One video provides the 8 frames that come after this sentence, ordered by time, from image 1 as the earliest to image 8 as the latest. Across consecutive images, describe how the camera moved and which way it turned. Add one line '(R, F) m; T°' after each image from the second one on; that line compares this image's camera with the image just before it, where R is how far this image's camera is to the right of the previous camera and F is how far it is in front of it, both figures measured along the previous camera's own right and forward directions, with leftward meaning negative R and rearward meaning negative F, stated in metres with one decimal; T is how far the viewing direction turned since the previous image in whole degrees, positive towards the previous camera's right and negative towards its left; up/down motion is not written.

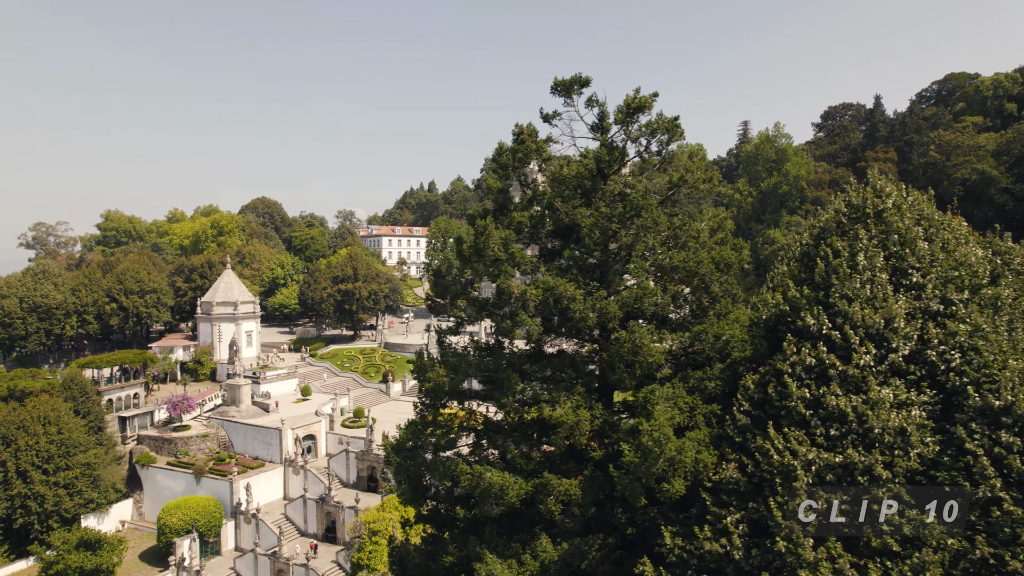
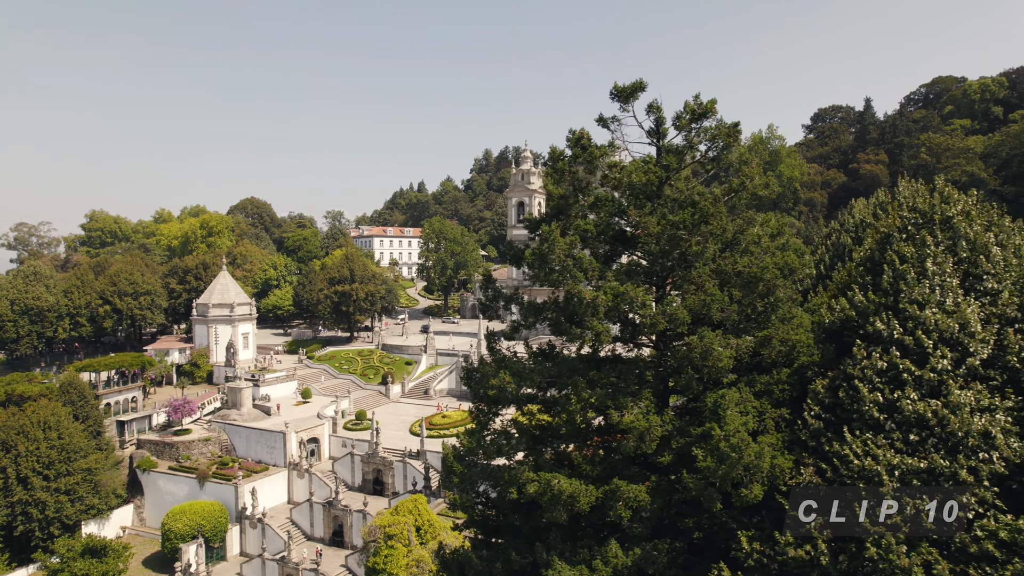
(-1.1, 0.0) m; +1°
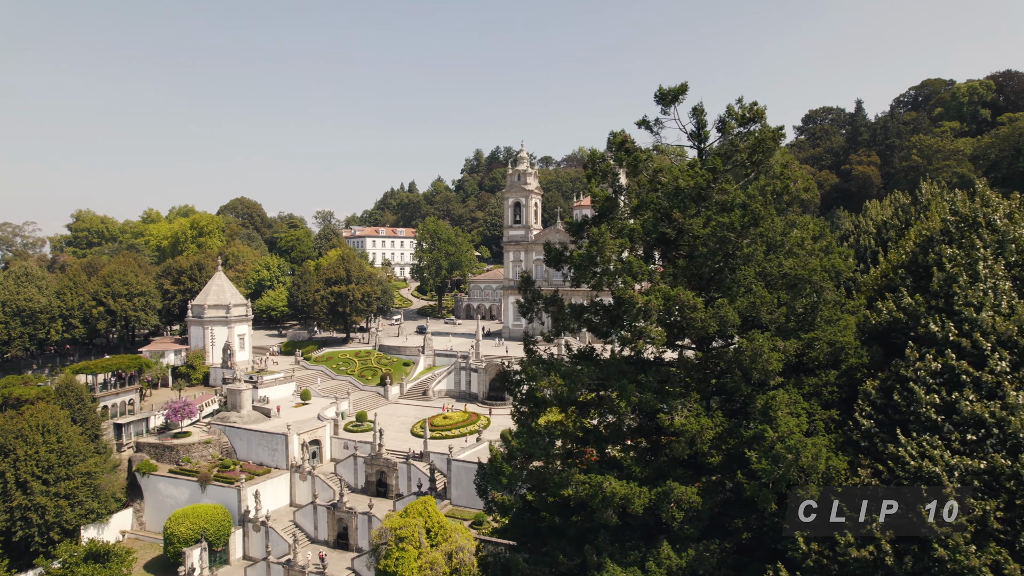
(-0.8, 0.0) m; +1°
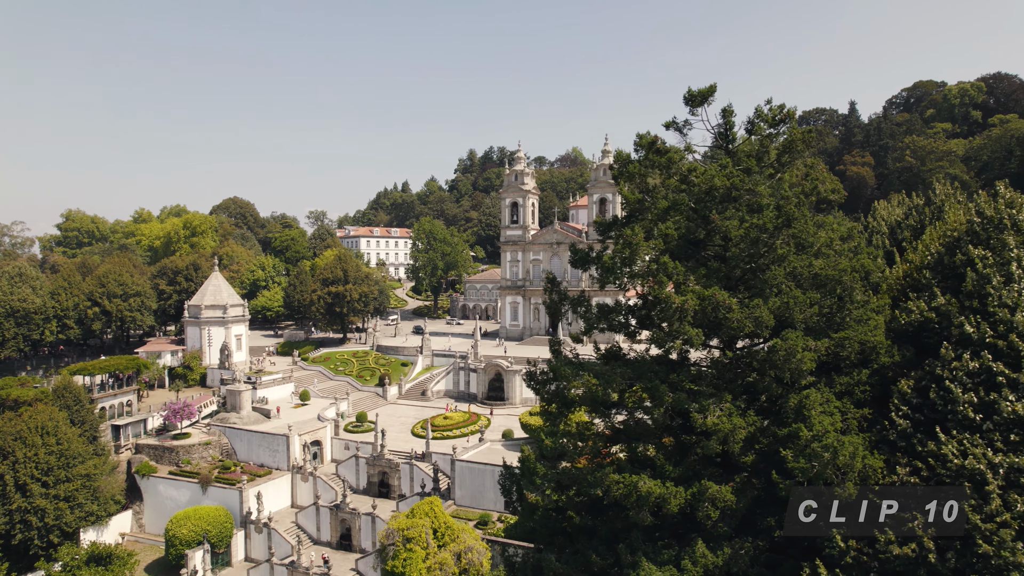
(-0.6, 0.0) m; +1°
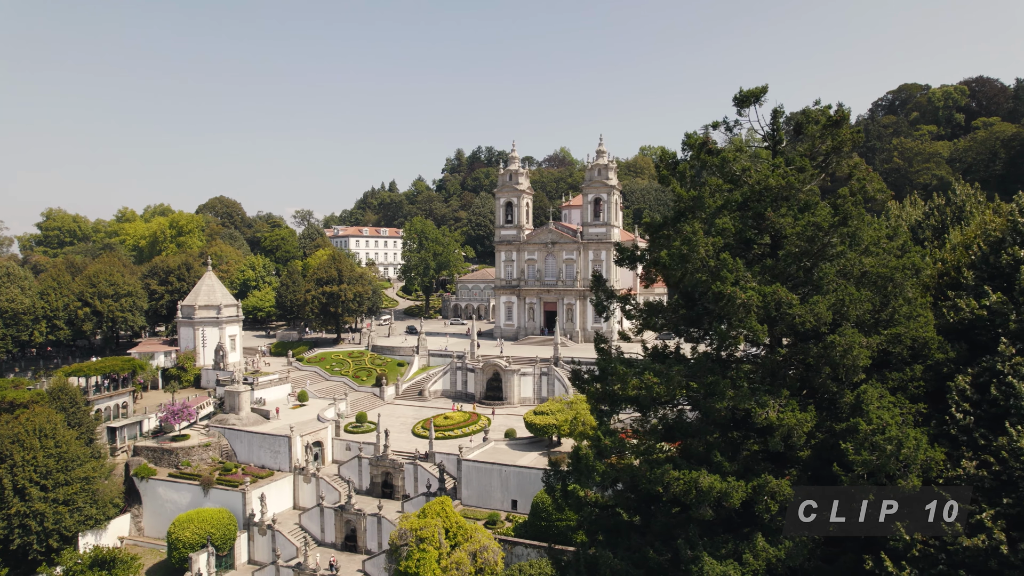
(-1.0, 0.0) m; +2°
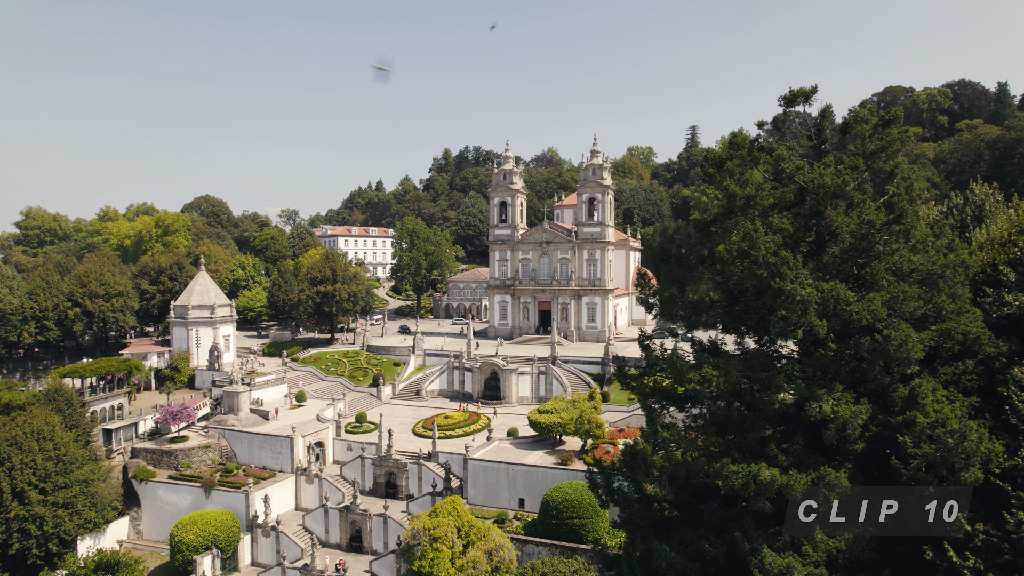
(-1.0, 0.0) m; +2°
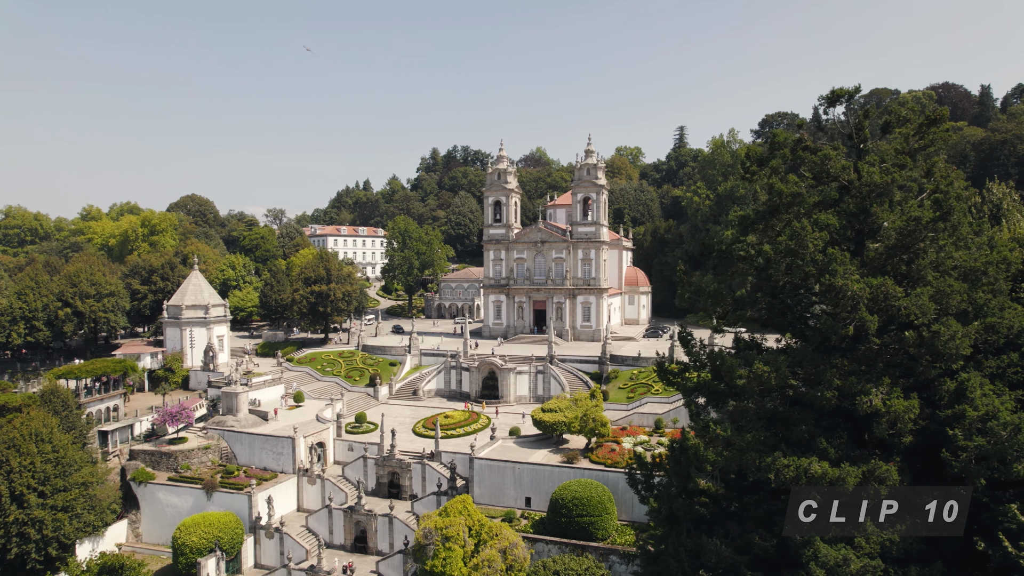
(-1.0, 0.0) m; +1°
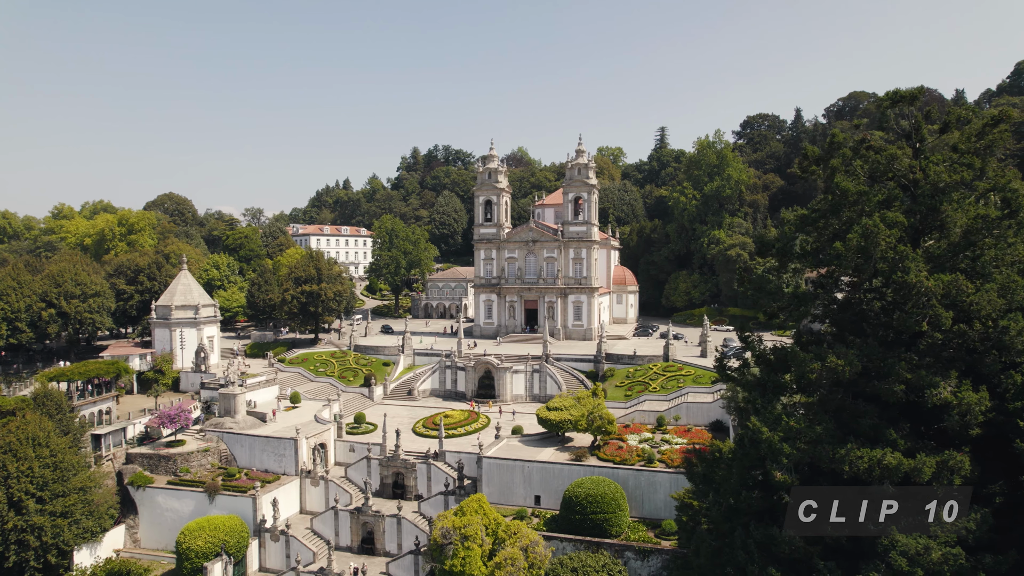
(-1.5, 0.0) m; +2°
